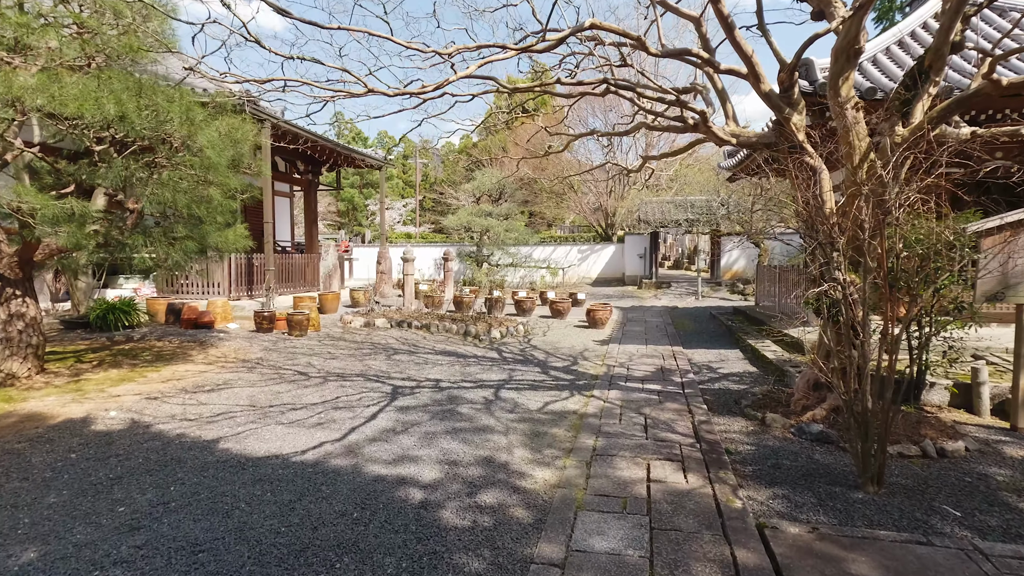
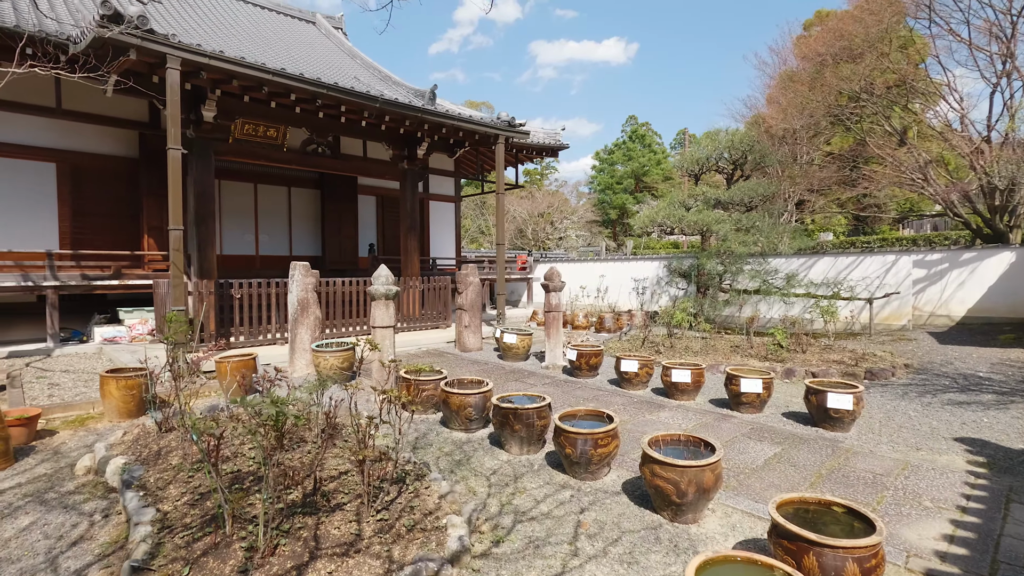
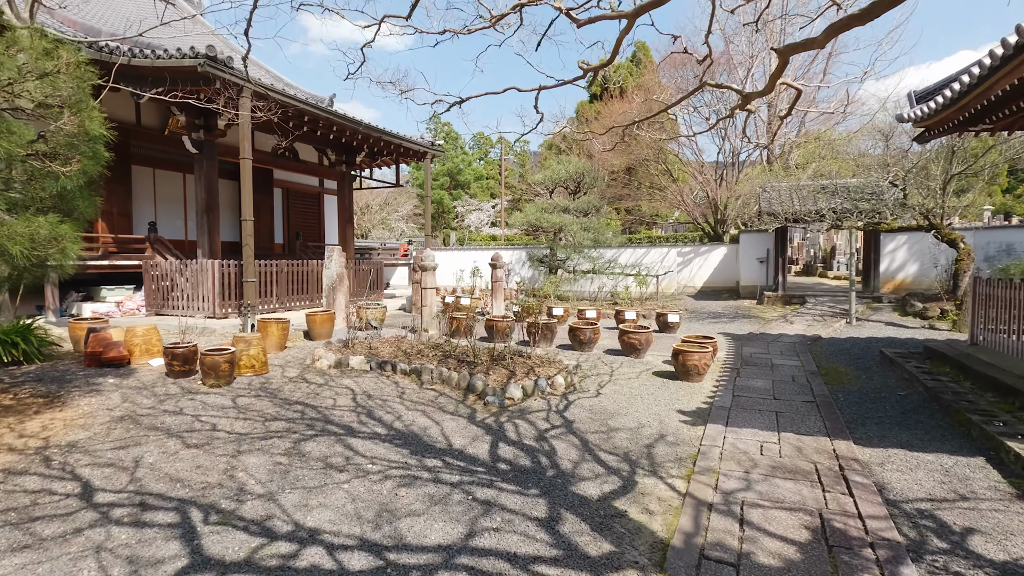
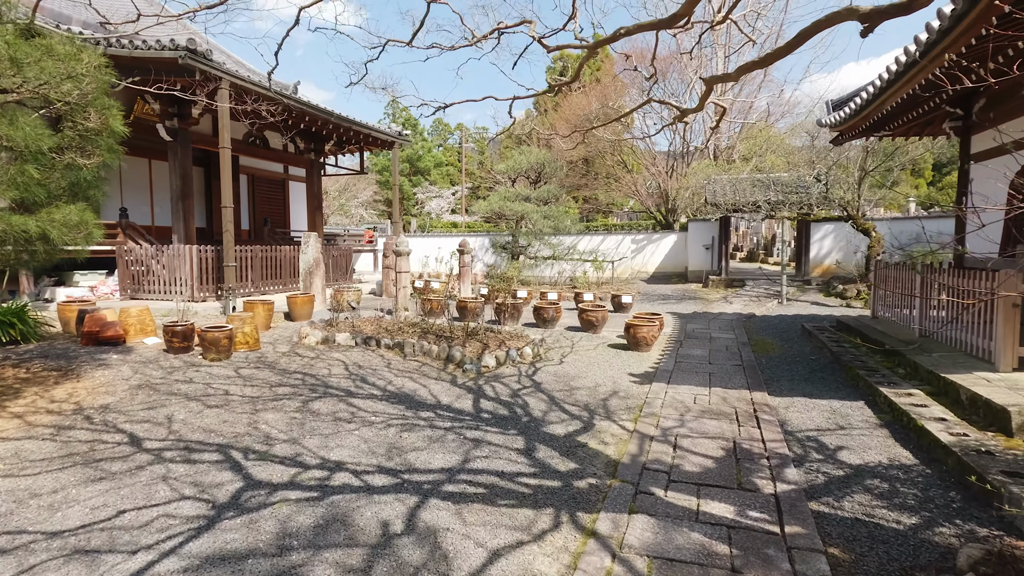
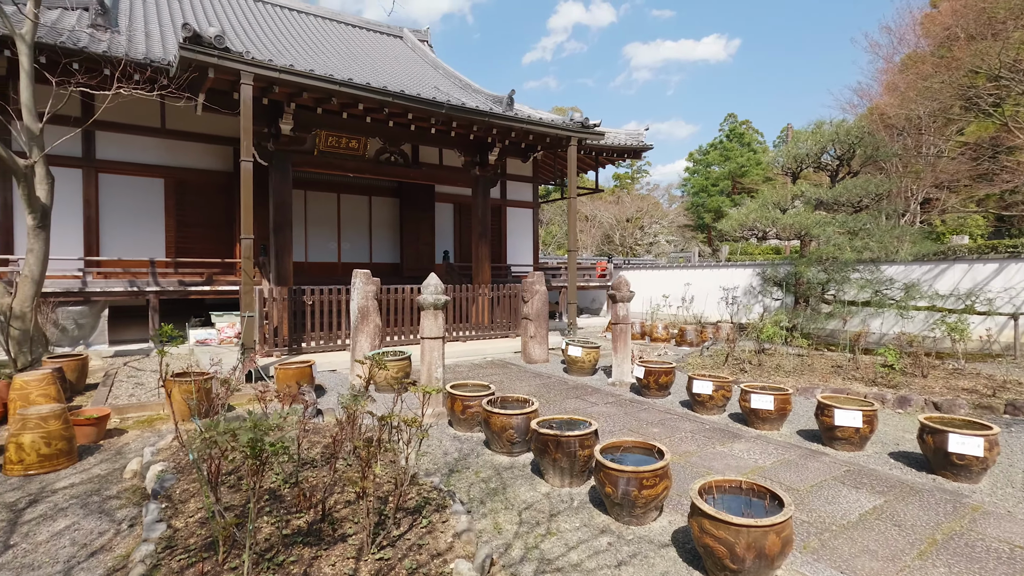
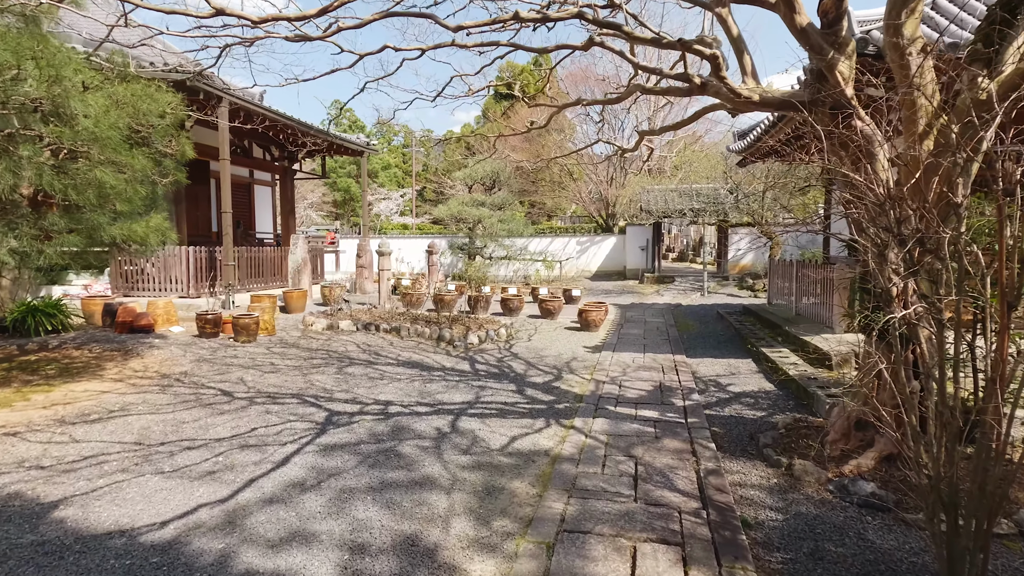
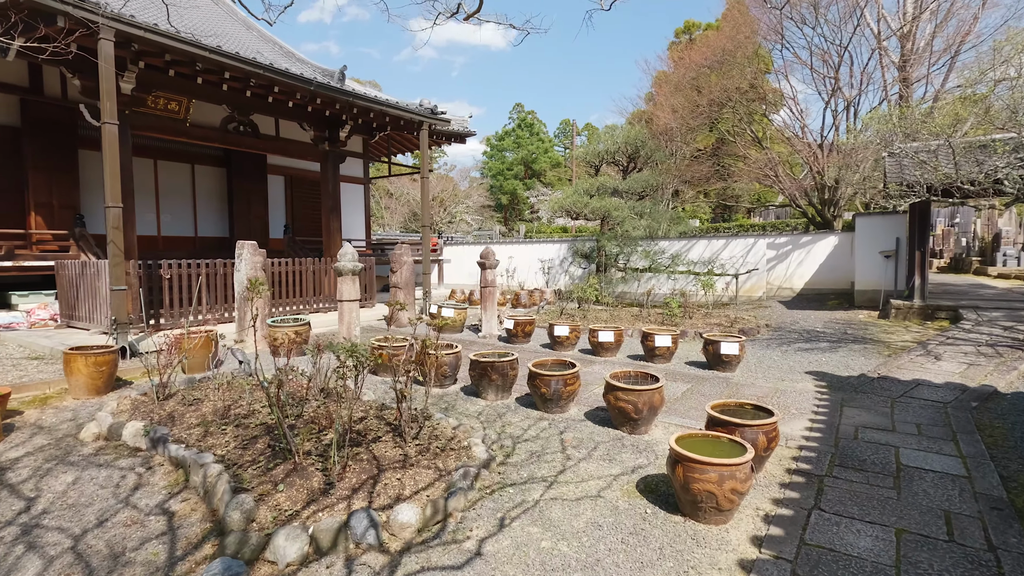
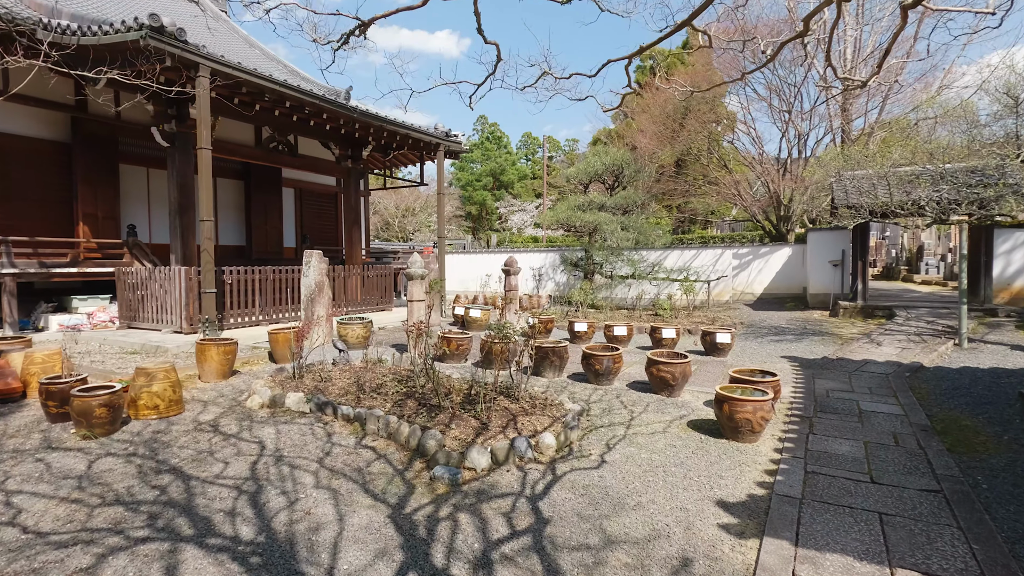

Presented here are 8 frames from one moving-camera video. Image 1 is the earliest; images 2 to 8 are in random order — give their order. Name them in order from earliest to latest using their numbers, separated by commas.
6, 4, 3, 8, 7, 2, 5
